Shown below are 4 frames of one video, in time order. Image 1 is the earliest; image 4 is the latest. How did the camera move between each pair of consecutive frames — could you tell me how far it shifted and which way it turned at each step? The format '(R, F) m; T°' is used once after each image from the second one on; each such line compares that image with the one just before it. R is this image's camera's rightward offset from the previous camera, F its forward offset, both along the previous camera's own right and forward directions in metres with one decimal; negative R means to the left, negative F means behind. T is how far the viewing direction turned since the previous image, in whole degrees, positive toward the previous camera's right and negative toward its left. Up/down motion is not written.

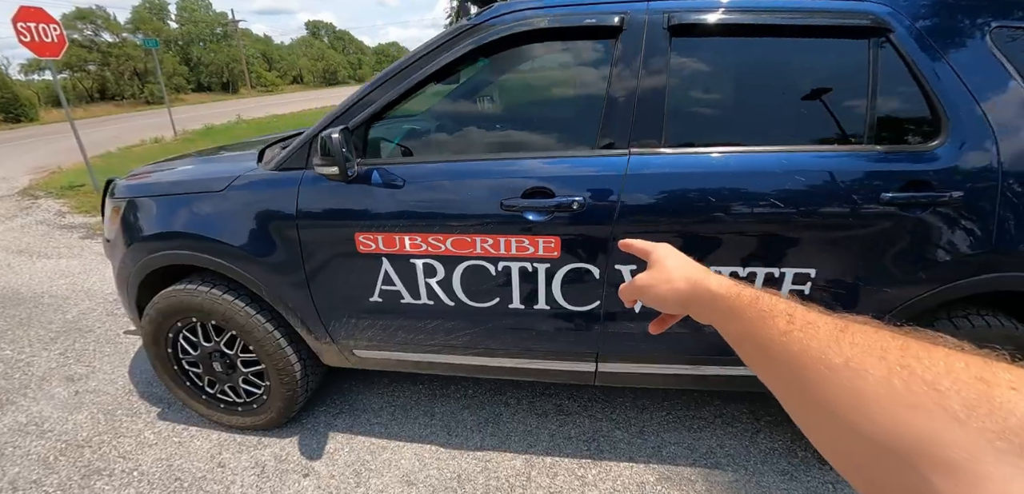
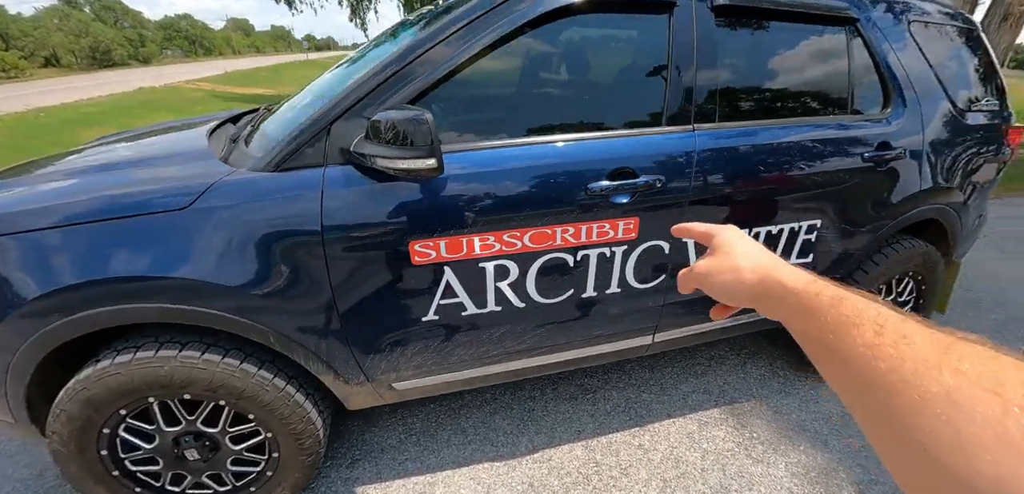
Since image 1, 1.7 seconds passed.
(-0.7, +0.3) m; +18°
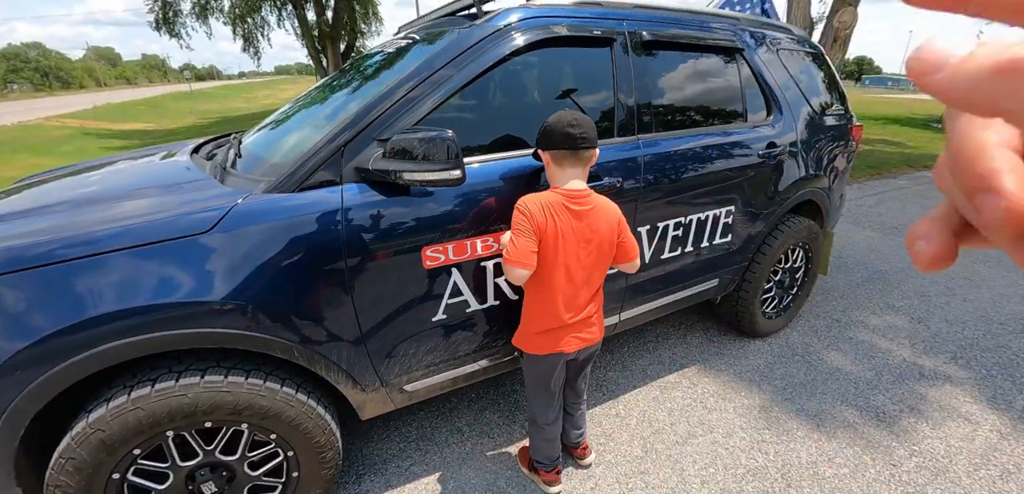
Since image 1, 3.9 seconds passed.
(-0.3, -0.2) m; +11°
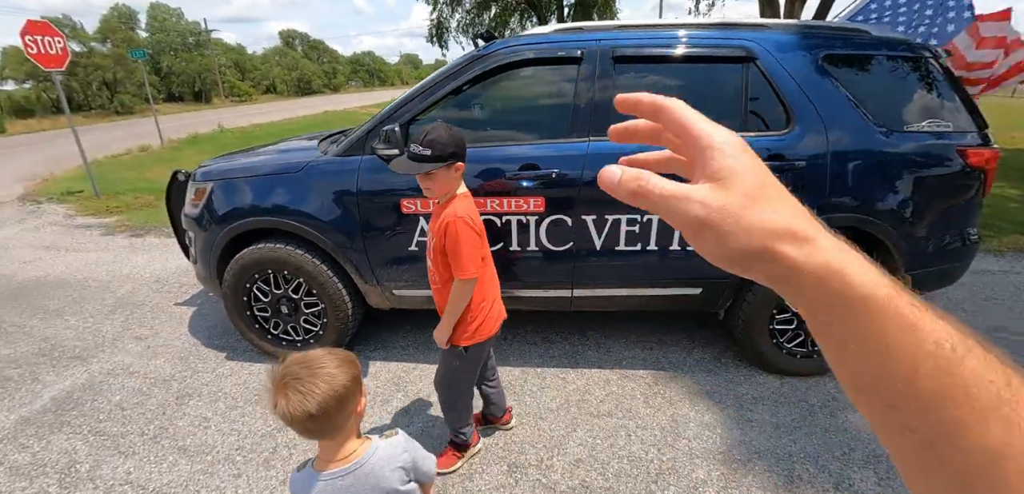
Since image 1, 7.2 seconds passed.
(+1.2, -0.3) m; -26°
